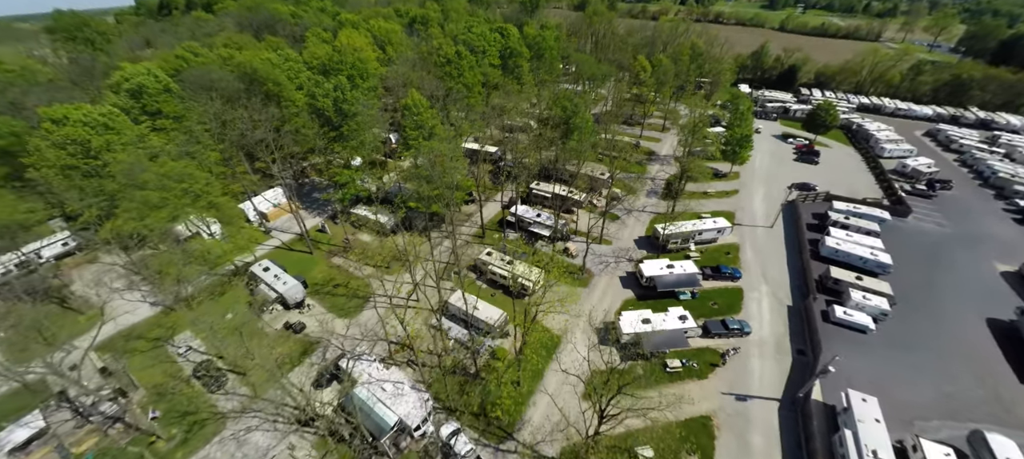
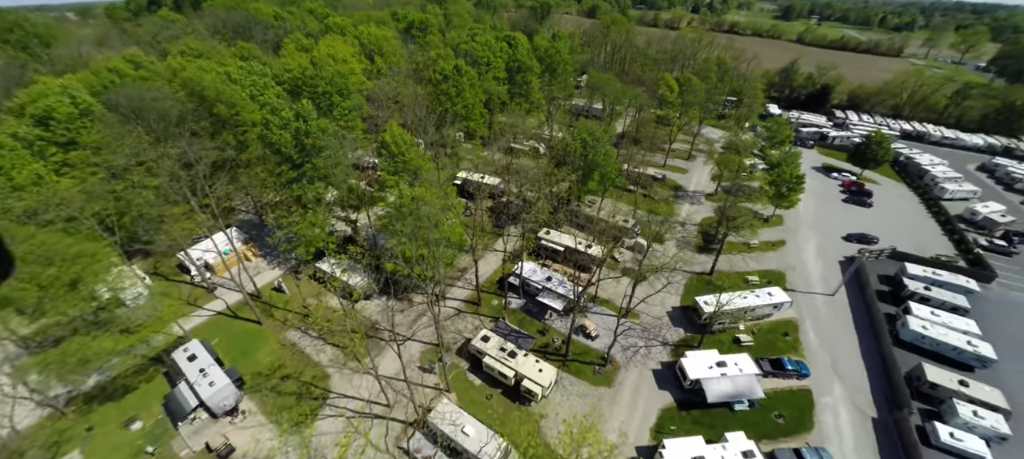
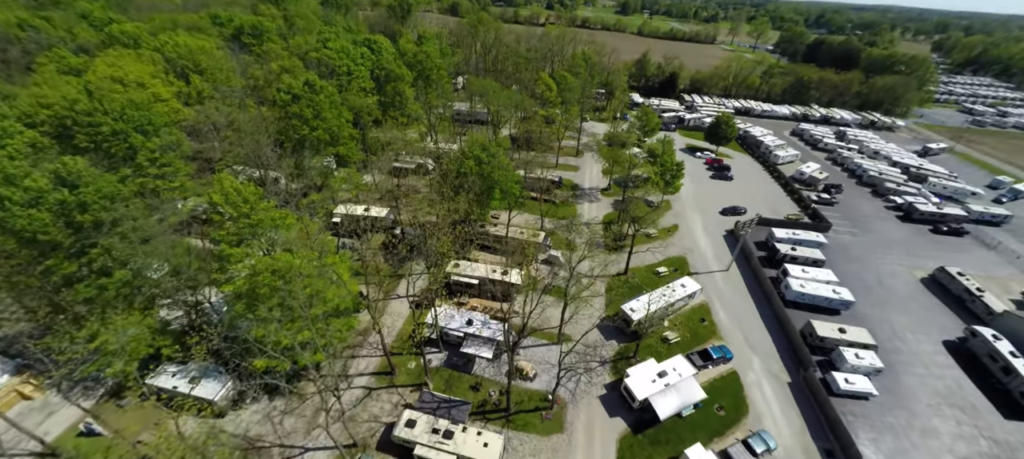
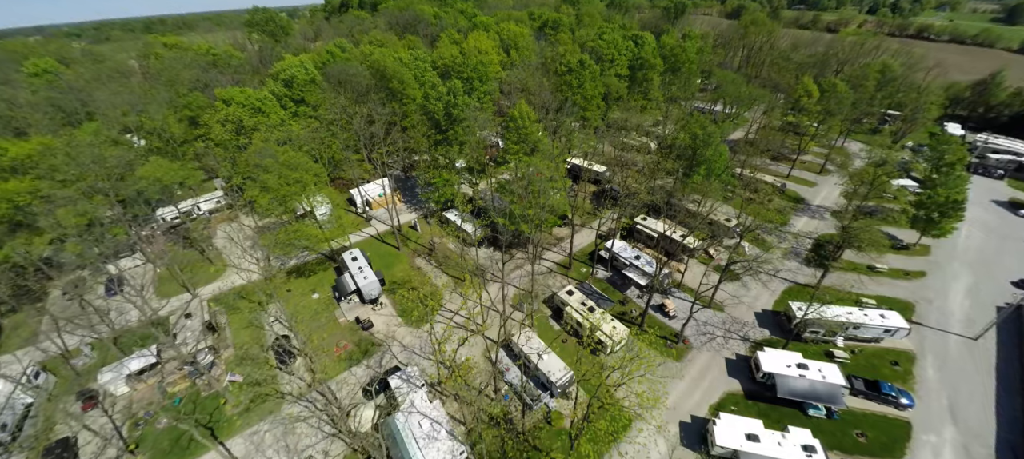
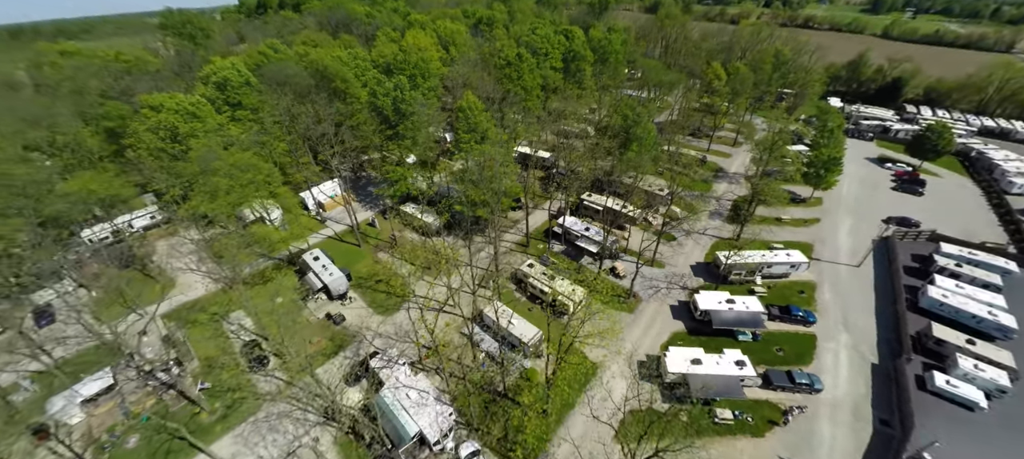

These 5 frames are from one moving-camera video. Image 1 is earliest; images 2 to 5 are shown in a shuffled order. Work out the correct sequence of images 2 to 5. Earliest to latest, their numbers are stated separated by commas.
5, 4, 2, 3
